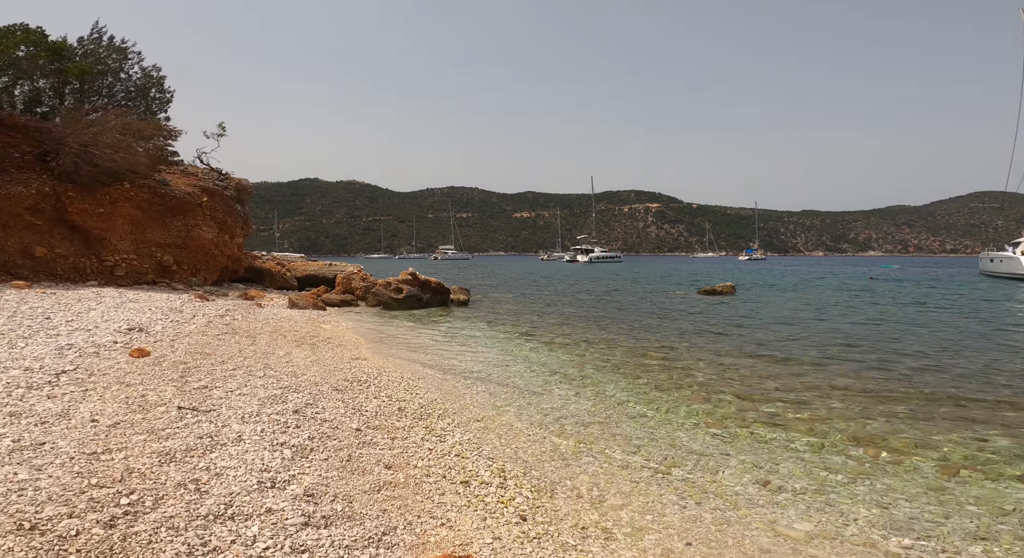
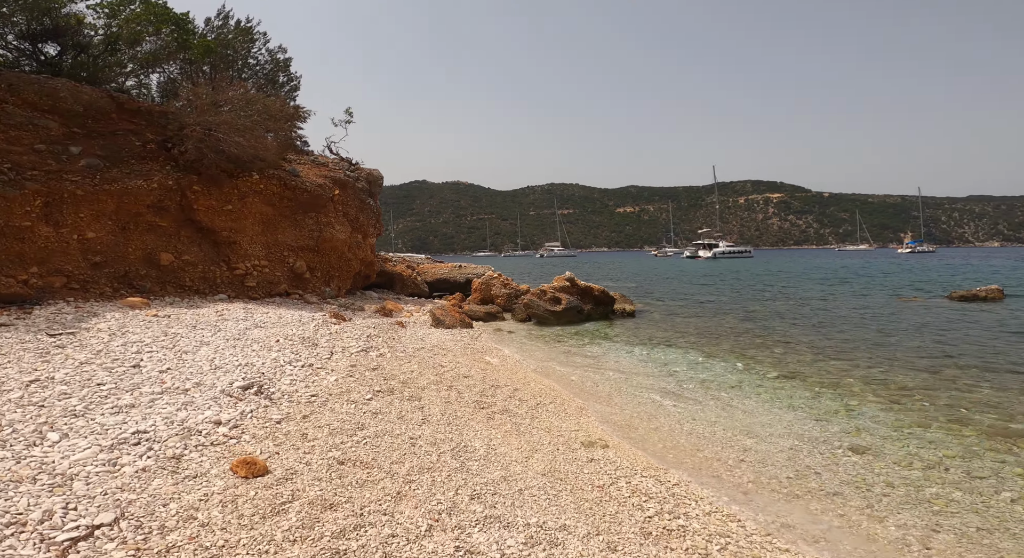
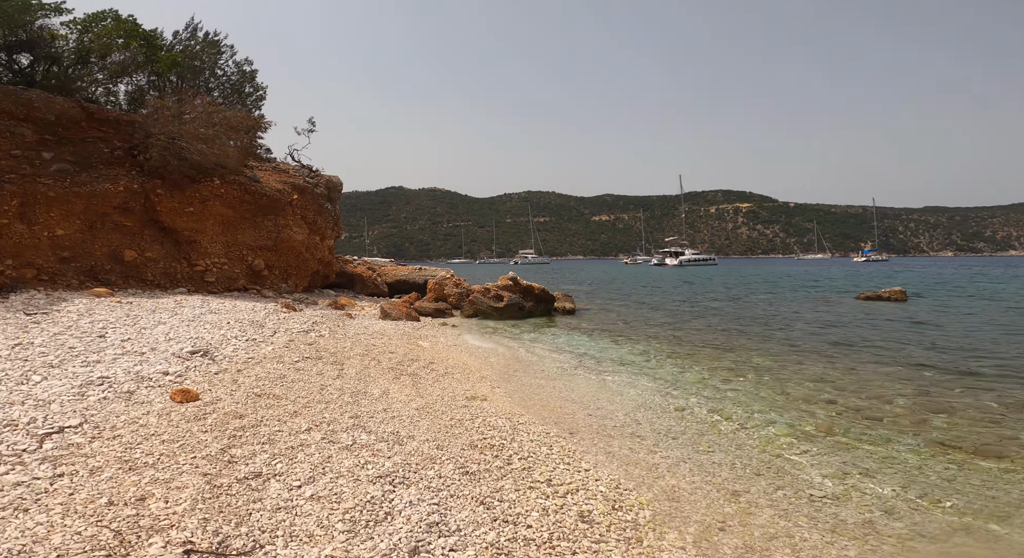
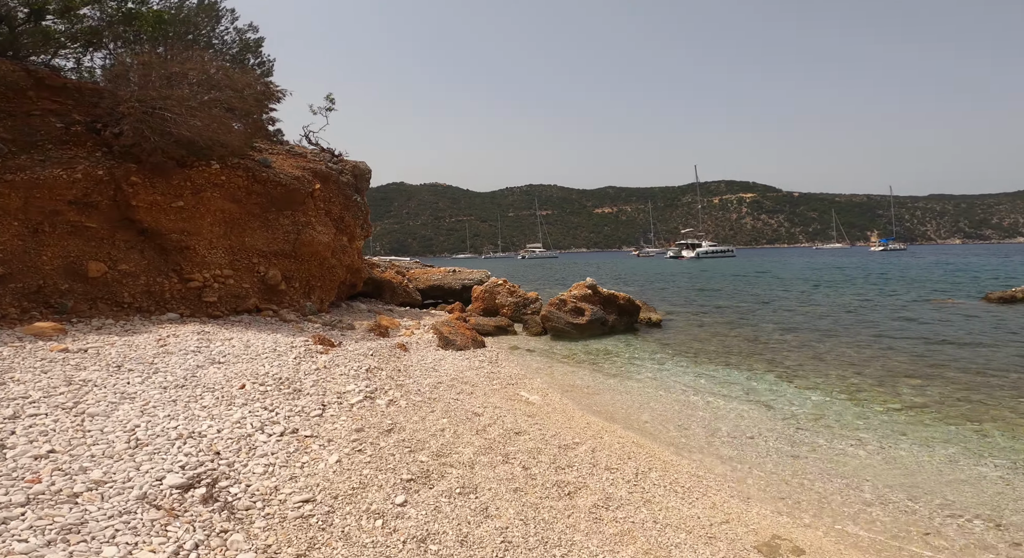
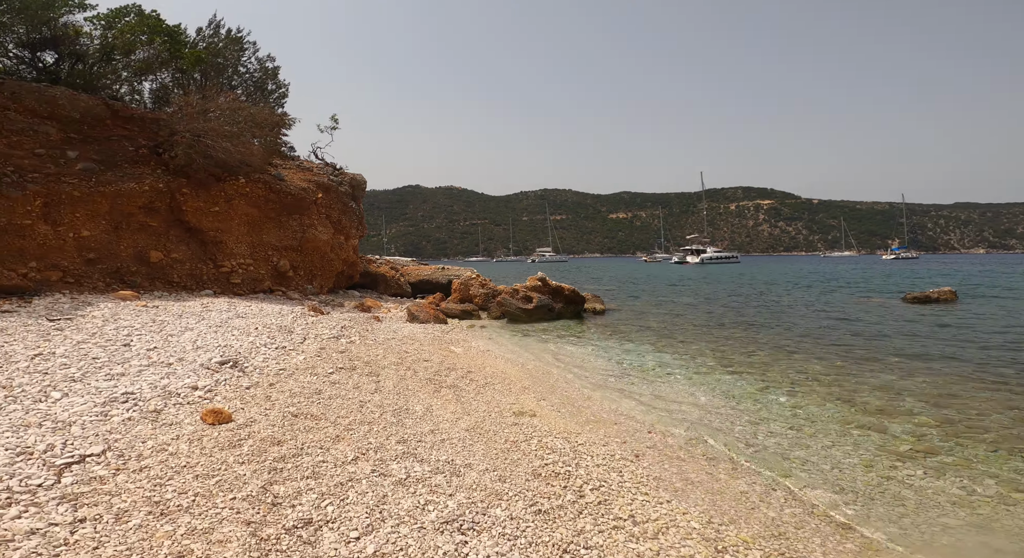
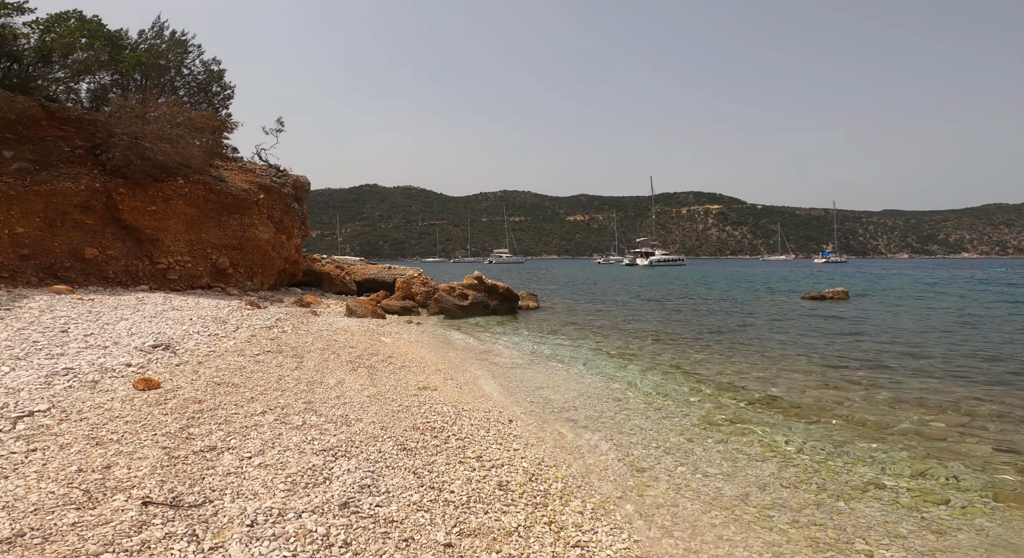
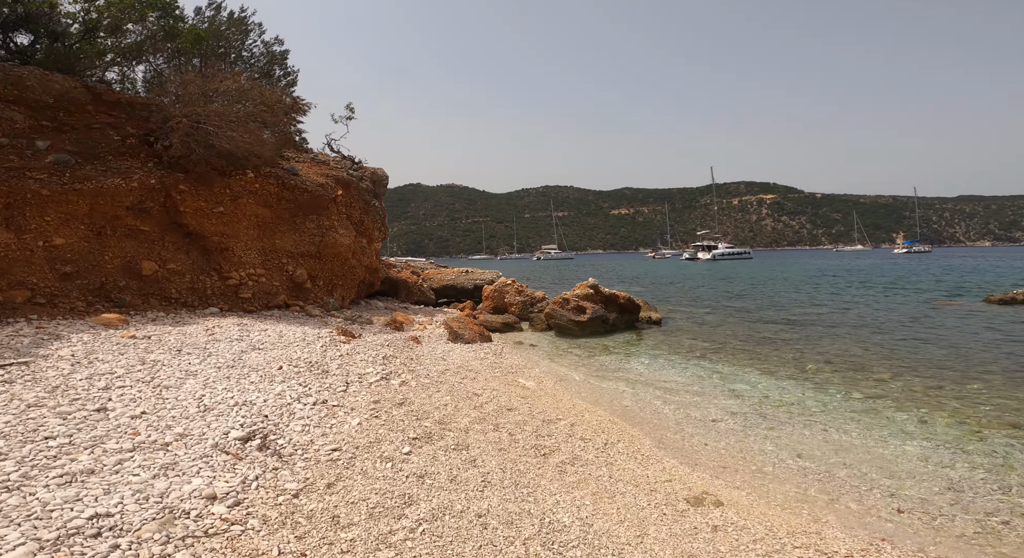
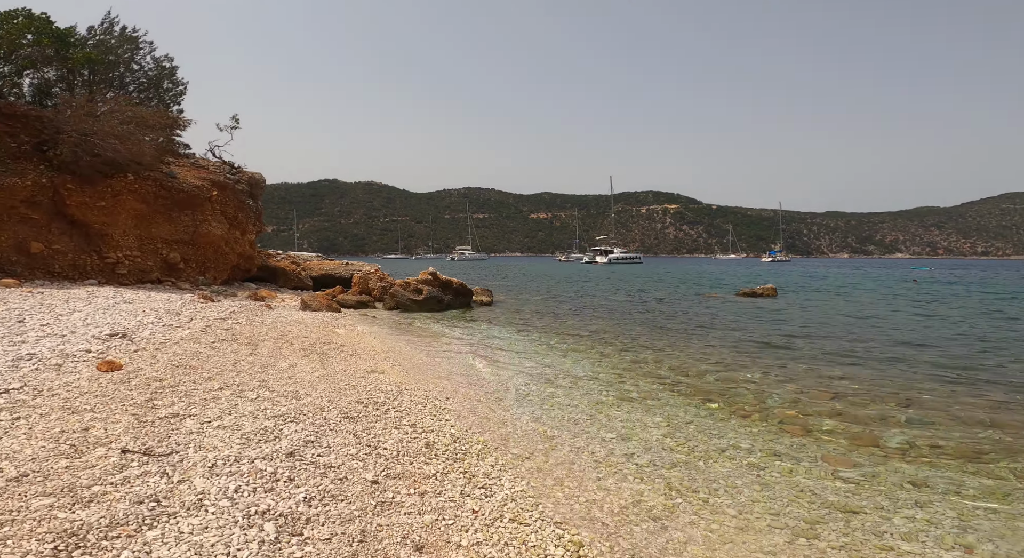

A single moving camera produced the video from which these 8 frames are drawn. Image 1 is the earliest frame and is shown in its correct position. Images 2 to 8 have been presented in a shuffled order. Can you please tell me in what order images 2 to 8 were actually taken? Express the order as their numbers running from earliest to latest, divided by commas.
8, 6, 3, 5, 2, 7, 4
